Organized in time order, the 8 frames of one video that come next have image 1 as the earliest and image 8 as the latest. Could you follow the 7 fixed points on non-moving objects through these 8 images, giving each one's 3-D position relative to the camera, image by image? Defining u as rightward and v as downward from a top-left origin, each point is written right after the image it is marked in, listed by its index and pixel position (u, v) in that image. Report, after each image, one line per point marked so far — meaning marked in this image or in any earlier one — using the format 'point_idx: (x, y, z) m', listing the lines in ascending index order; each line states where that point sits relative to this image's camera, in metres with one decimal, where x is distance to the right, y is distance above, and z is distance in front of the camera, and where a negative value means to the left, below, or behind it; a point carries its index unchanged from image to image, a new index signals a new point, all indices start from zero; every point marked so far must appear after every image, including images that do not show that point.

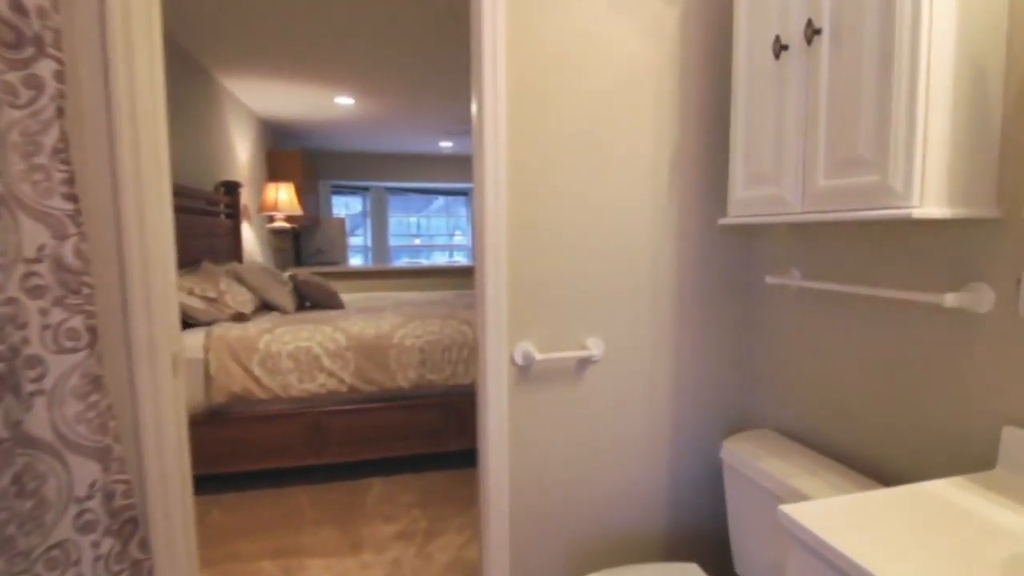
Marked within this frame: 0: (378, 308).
0: (-0.8, -0.1, +3.4) m
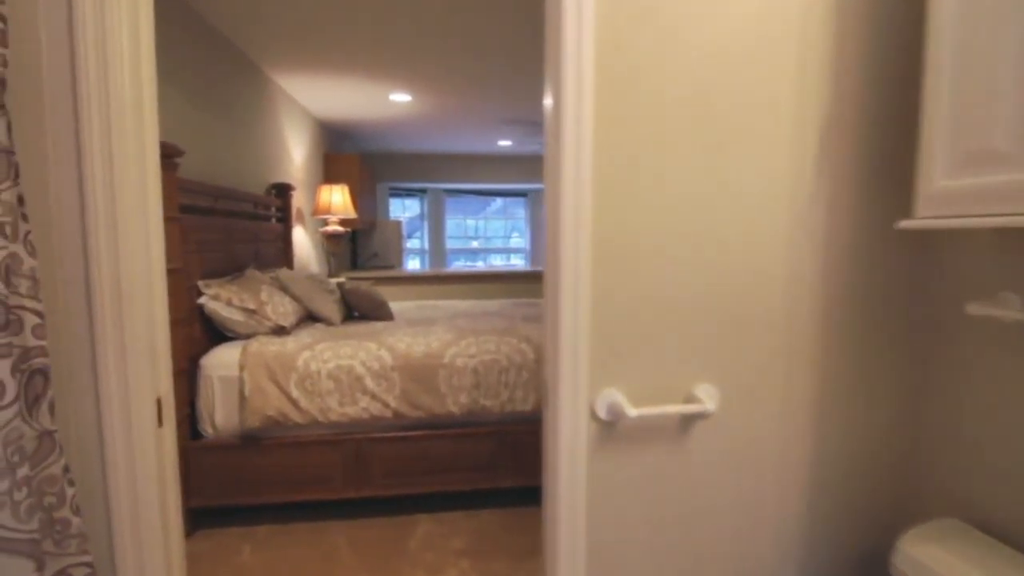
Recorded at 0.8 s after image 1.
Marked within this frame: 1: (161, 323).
0: (-0.5, -0.2, +3.0) m
1: (-0.7, -0.1, +1.1) m
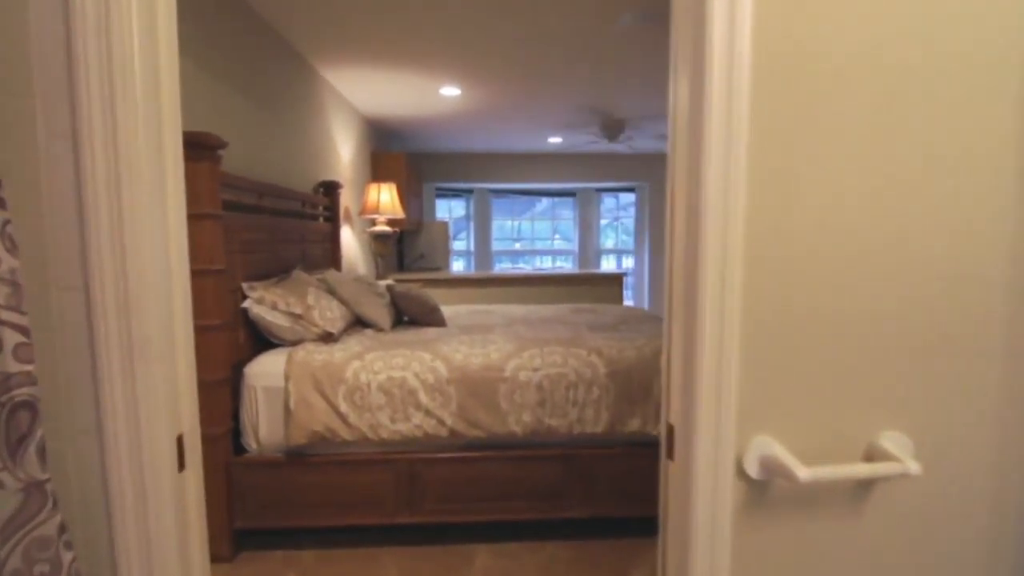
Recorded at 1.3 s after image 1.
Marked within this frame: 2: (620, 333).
0: (-0.1, -0.2, +2.8) m
1: (-0.5, -0.1, +0.8) m
2: (+0.5, -0.2, +2.6) m
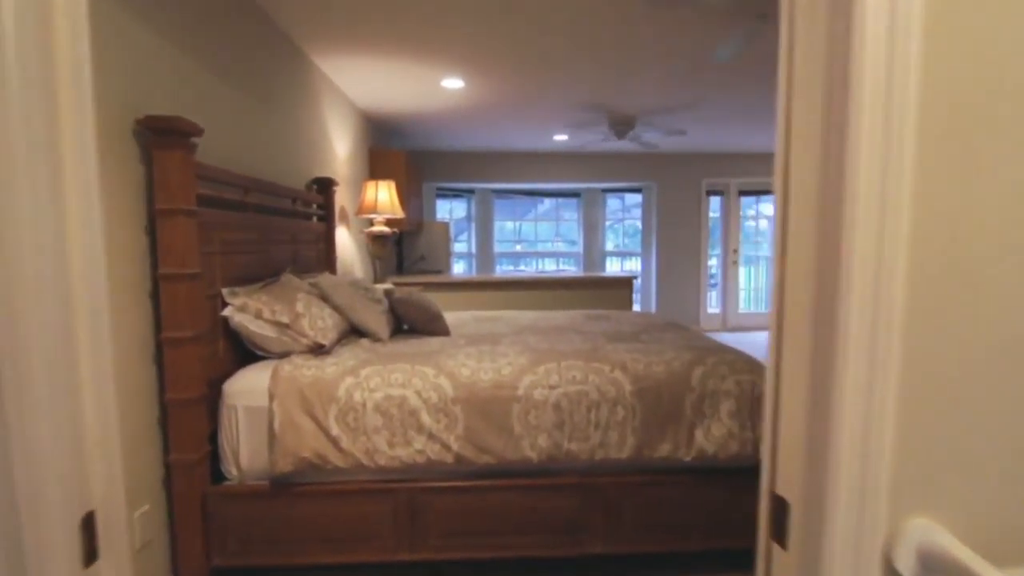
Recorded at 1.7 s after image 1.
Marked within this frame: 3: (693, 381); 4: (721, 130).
0: (-0.1, -0.2, +2.5) m
1: (-0.5, -0.1, +0.6) m
2: (+0.6, -0.2, +2.3) m
3: (+0.7, -0.3, +2.0) m
4: (+2.2, +1.7, +5.7) m
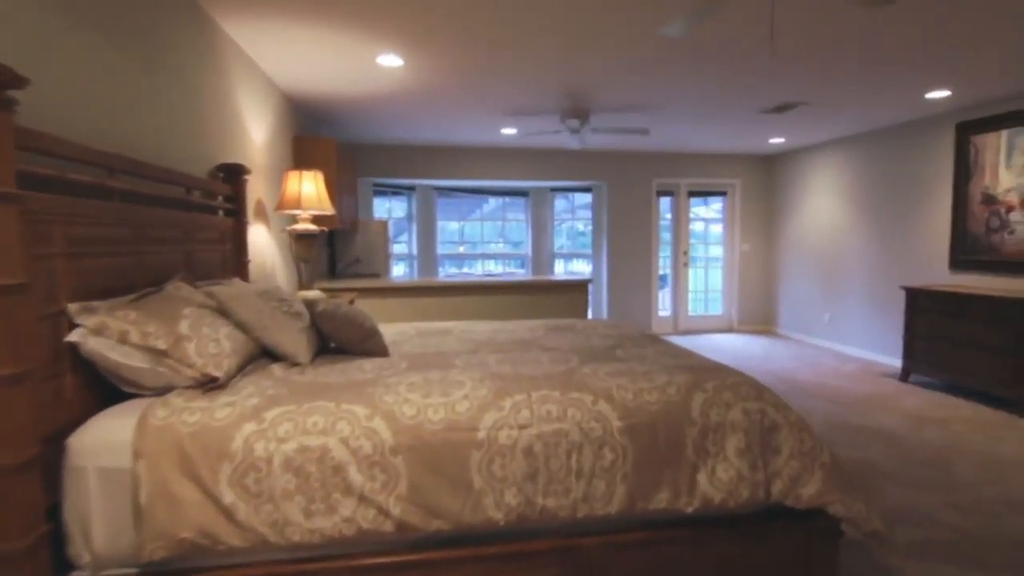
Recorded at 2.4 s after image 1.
0: (-0.3, -0.3, +2.1) m
1: (-0.4, -0.1, +0.1) m
2: (+0.4, -0.3, +1.9) m
3: (+0.5, -0.4, +1.6) m
4: (+1.7, +1.7, +5.5) m
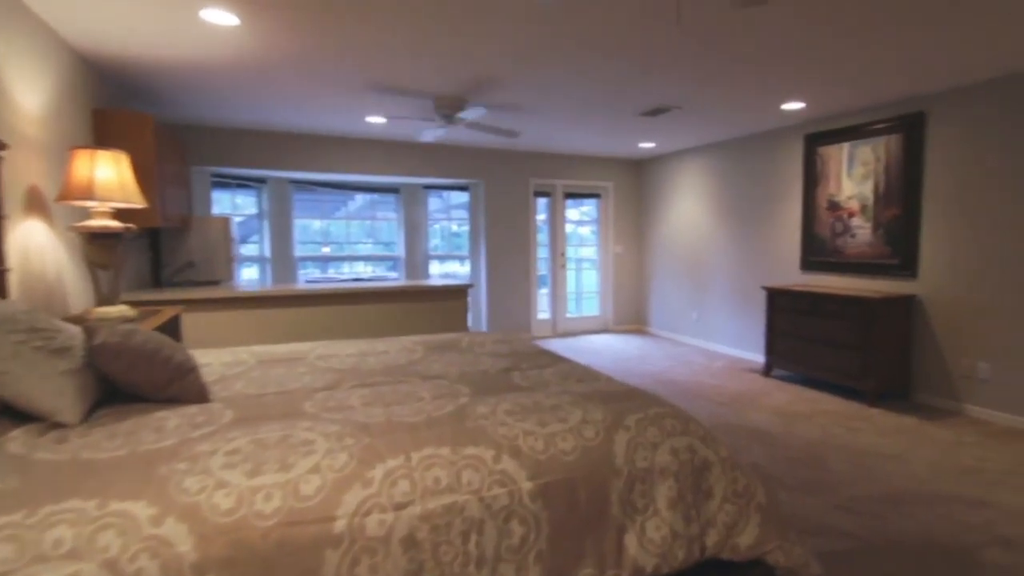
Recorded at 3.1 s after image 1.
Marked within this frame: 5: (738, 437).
0: (-0.7, -0.3, +1.6) m
1: (-0.4, -0.2, -0.4) m
2: (0.0, -0.3, +1.6) m
3: (+0.3, -0.4, +1.3) m
4: (+0.4, +1.6, +5.3) m
5: (+1.5, -1.0, +3.4) m
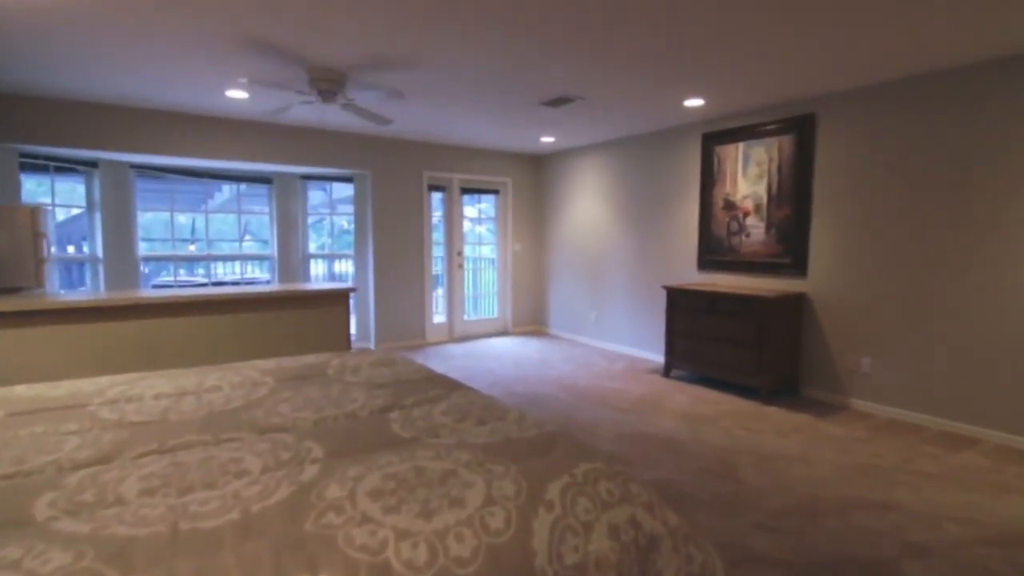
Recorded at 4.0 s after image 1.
0: (-0.9, -0.4, +1.0) m
1: (-0.2, -0.2, -0.9) m
2: (-0.2, -0.3, +1.1) m
3: (0.0, -0.4, +0.9) m
4: (-0.6, +1.6, +4.9) m
5: (+0.8, -1.0, +3.2) m
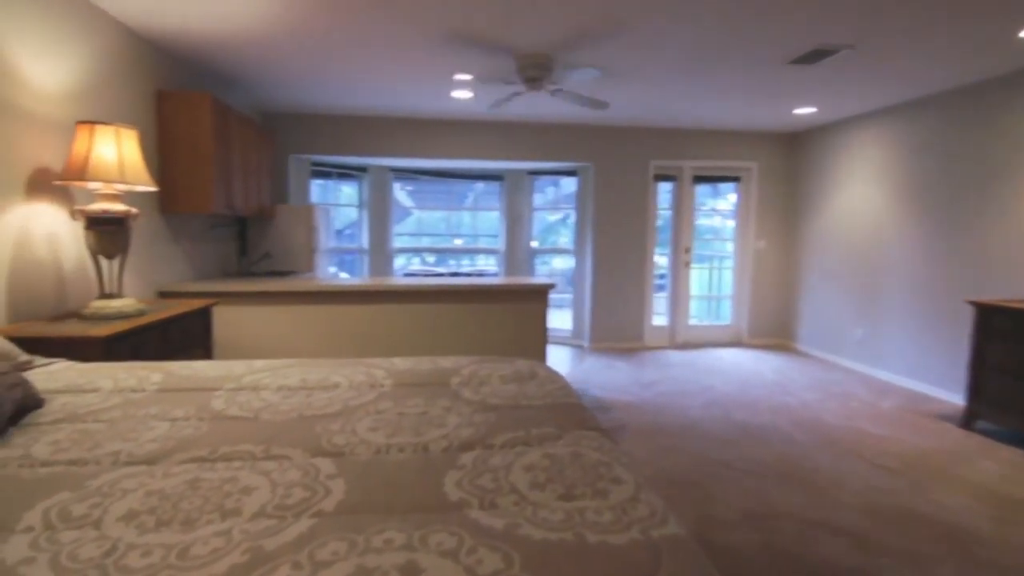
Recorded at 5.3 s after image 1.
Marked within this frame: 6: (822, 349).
0: (-0.8, -0.3, +1.0) m
1: (-1.0, -0.2, -1.0) m
2: (-0.1, -0.3, +0.8) m
3: (0.0, -0.5, +0.5) m
4: (+1.3, +1.6, +4.3) m
5: (+1.7, -1.0, +2.2) m
6: (+3.2, -0.6, +5.5) m
